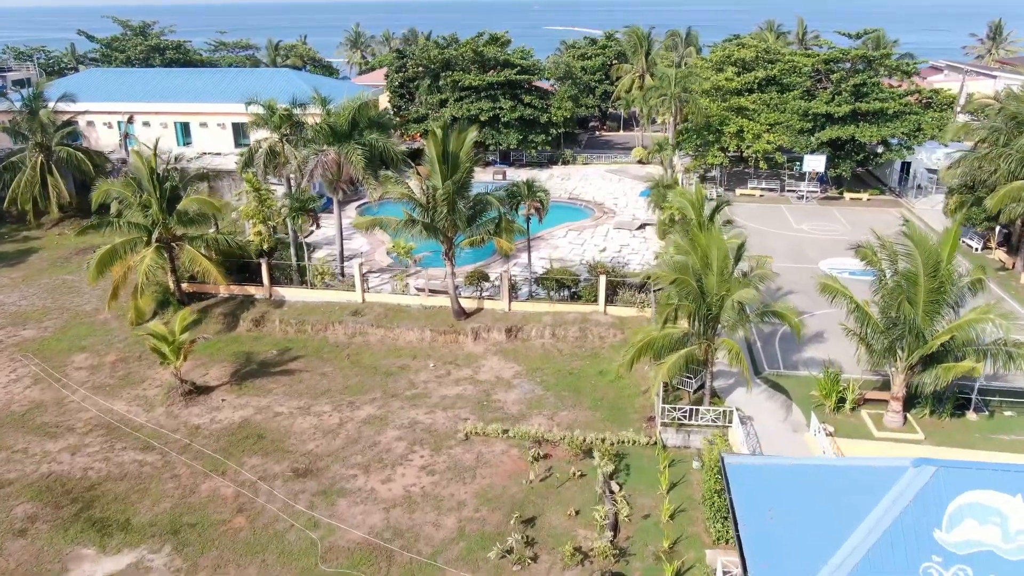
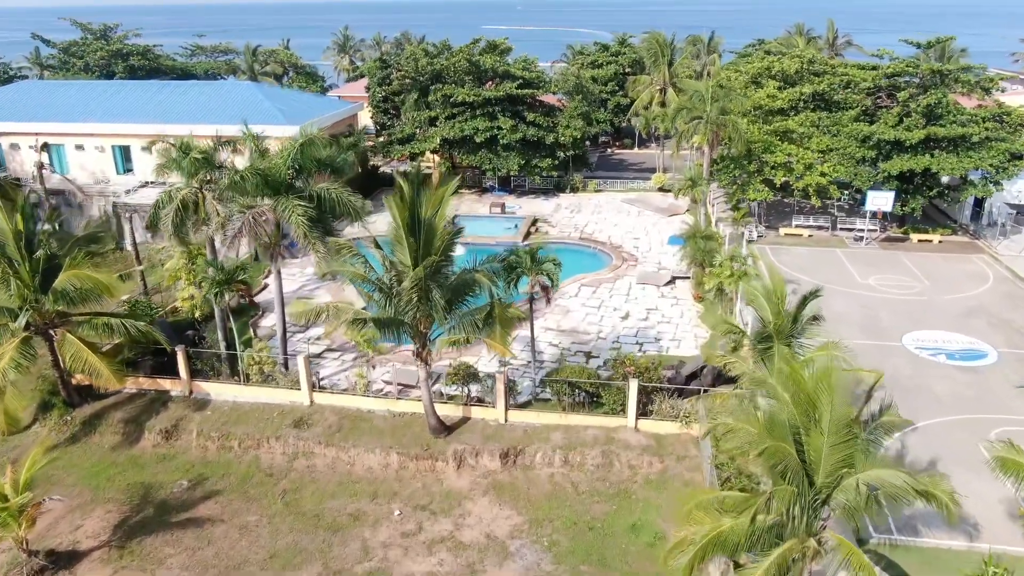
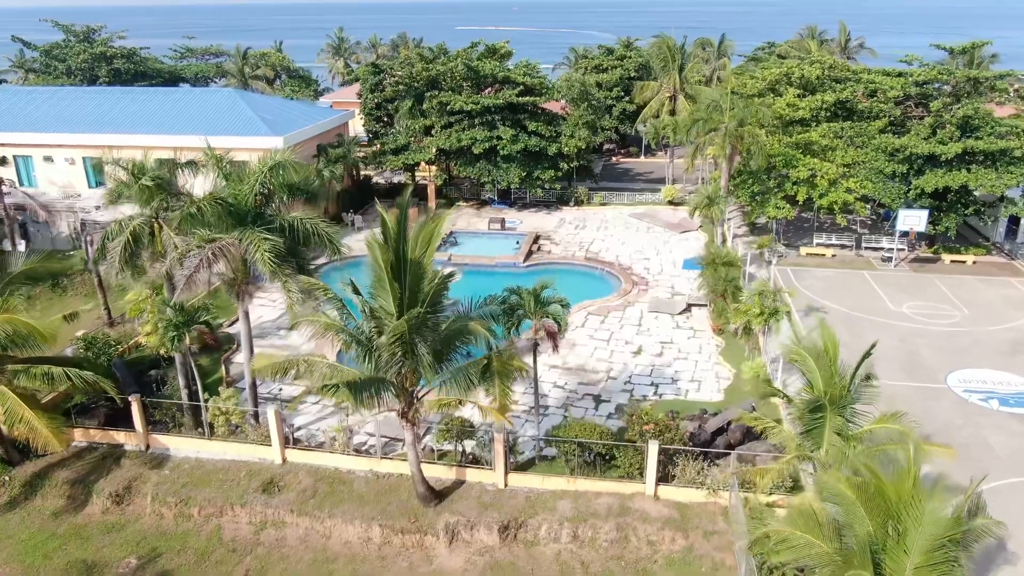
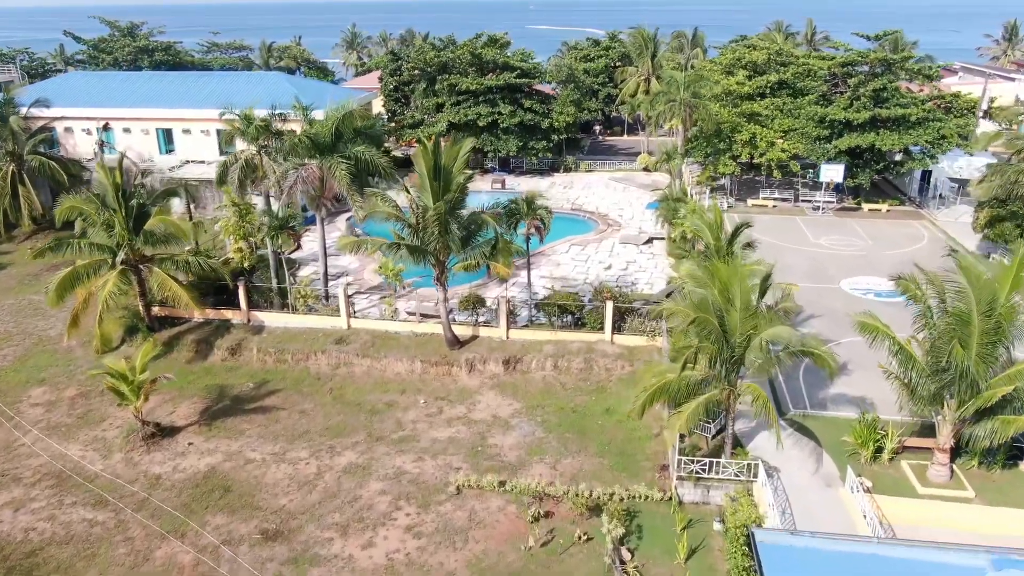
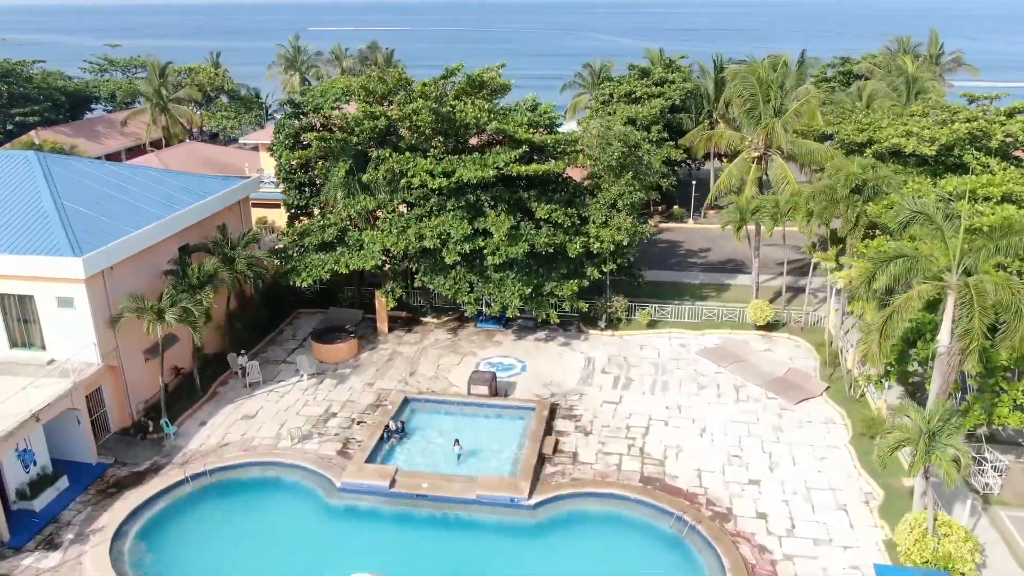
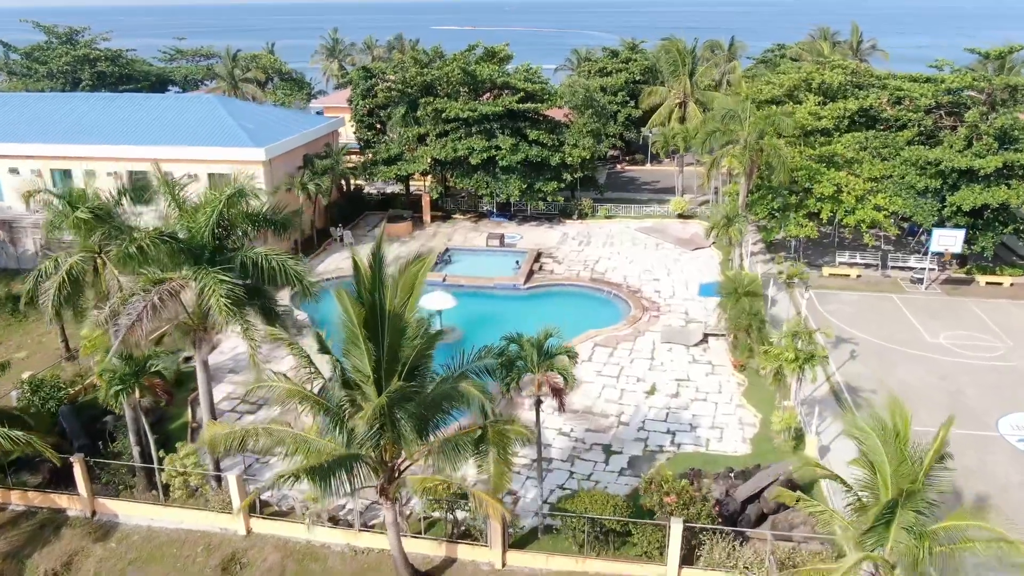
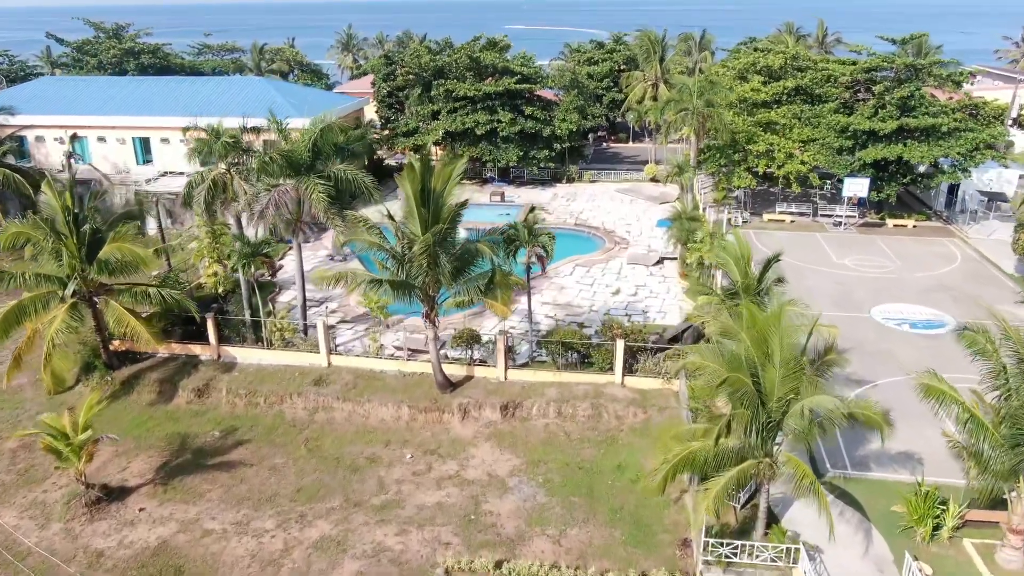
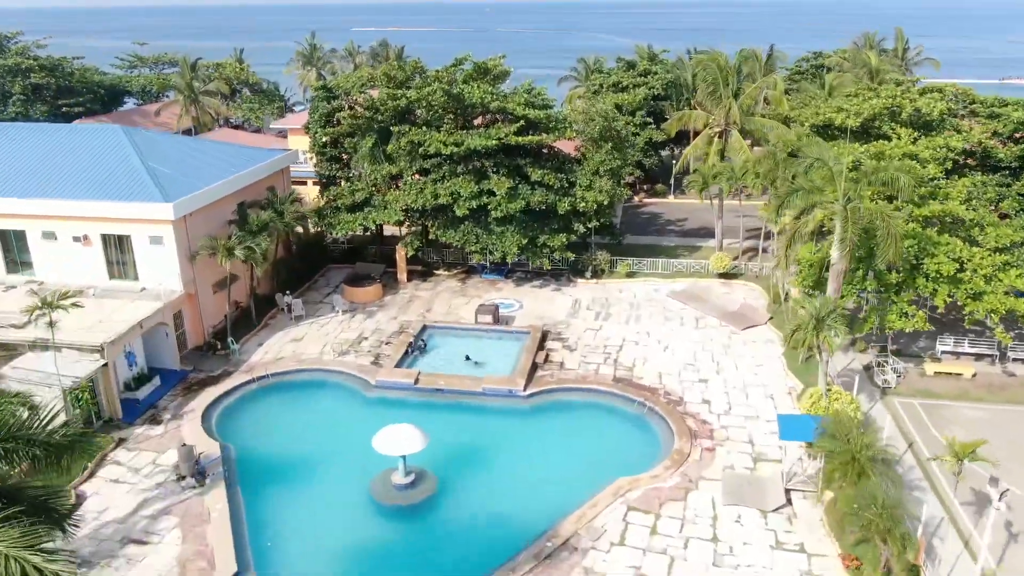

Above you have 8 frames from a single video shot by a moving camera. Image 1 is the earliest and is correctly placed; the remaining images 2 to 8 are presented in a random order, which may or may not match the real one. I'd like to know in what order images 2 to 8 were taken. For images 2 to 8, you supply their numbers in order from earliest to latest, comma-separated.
4, 7, 2, 3, 6, 8, 5
